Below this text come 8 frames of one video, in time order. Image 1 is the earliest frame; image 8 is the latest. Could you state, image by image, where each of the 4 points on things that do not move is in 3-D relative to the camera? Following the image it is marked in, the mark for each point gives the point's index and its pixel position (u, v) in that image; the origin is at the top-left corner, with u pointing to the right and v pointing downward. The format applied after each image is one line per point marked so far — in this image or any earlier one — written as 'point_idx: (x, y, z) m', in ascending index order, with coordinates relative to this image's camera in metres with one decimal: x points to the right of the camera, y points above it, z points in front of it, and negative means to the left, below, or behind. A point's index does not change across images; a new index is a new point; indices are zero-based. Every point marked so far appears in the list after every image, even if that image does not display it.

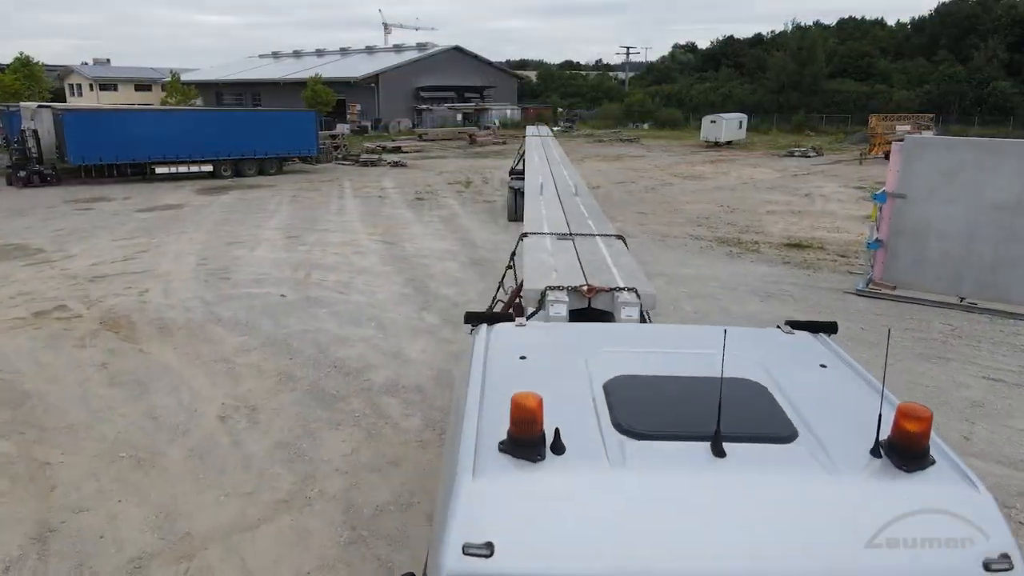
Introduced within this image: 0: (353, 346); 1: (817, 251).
0: (-1.9, -0.7, +8.5) m
1: (+5.9, +0.7, +14.1) m
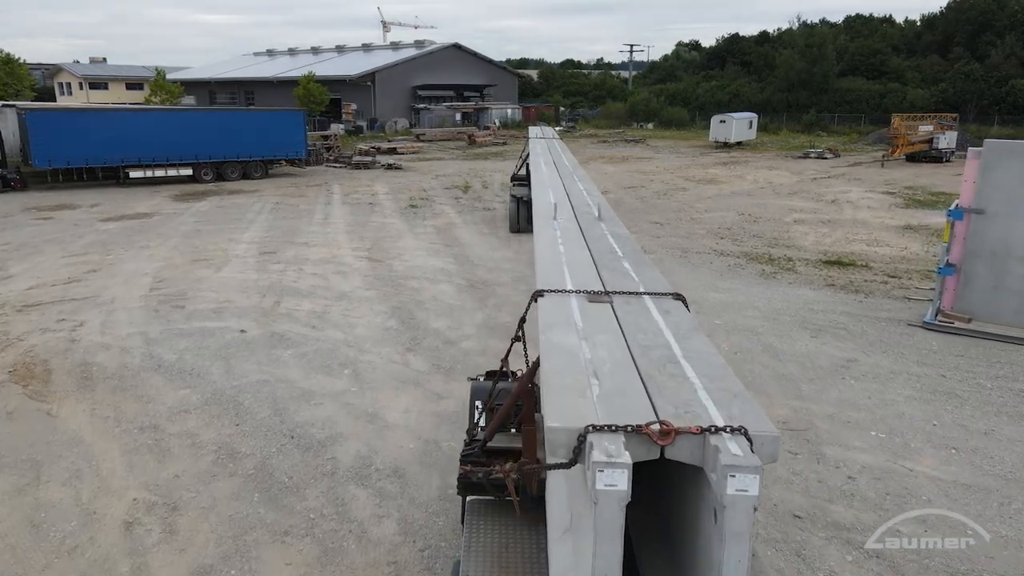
0: (-1.8, -1.1, +6.8) m
1: (+6.0, +0.3, +12.4) m
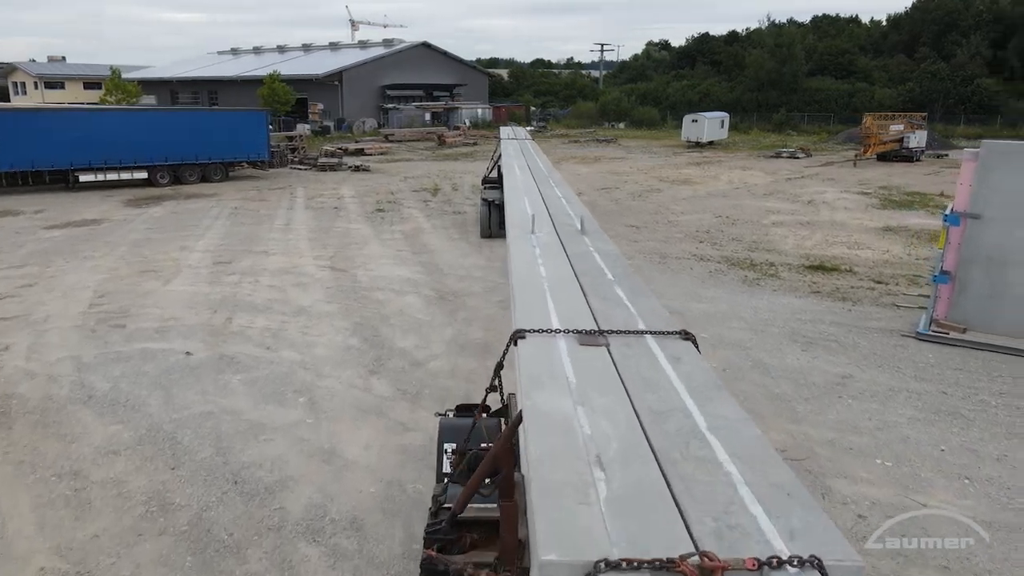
0: (-2.0, -1.3, +6.1) m
1: (+5.5, +0.2, +12.0) m
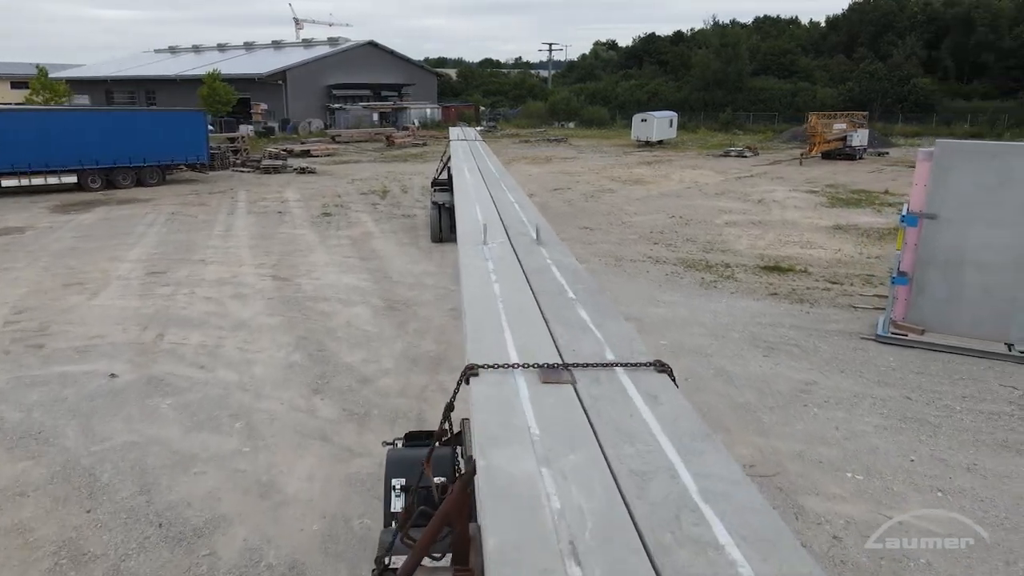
0: (-2.4, -1.4, +5.5) m
1: (+4.7, +0.2, +11.9) m
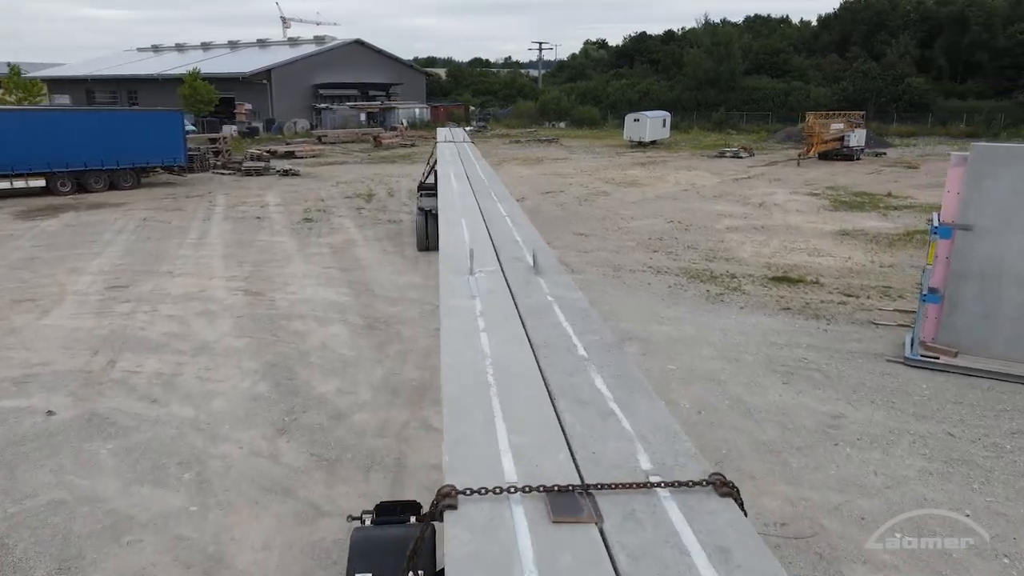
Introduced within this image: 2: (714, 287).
0: (-2.4, -1.6, +4.7) m
1: (+4.6, 0.0, +11.1) m
2: (+3.1, 0.0, +11.3) m
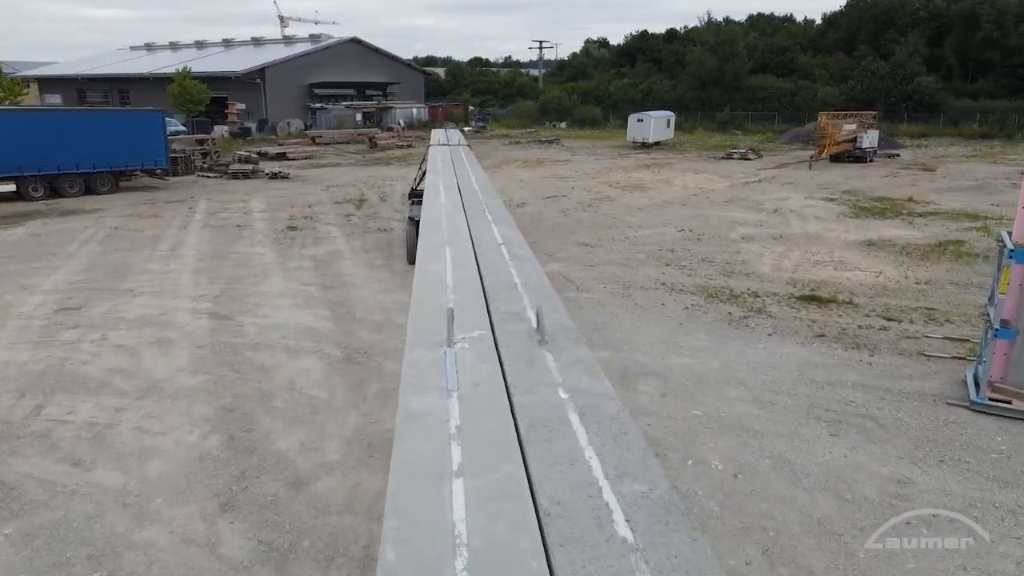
0: (-2.4, -1.9, +3.5) m
1: (+4.6, -0.3, +9.9) m
2: (+3.1, -0.3, +10.1) m
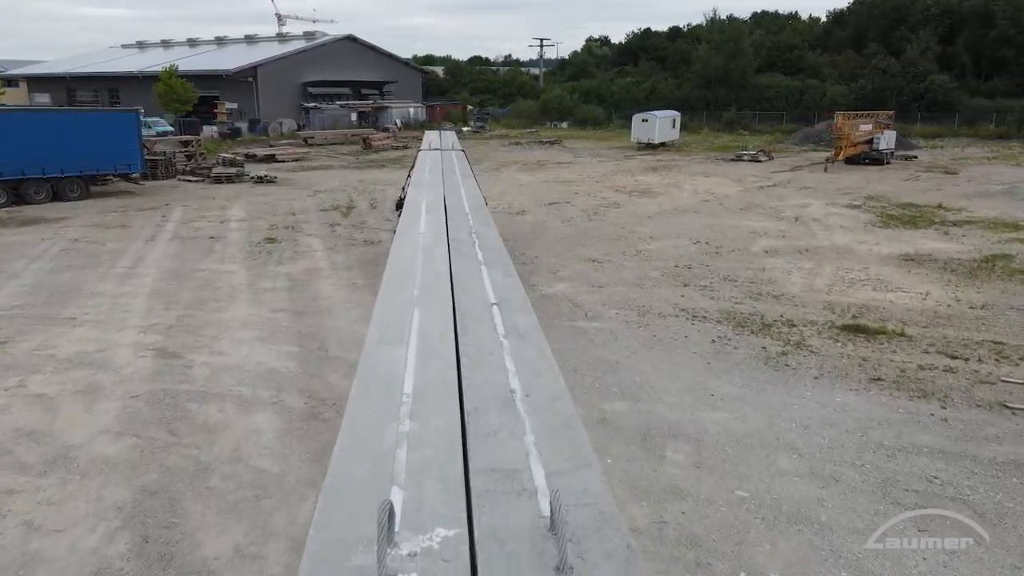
0: (-2.5, -2.3, +2.1) m
1: (+4.6, -0.7, +8.5) m
2: (+3.1, -0.6, +8.7) m
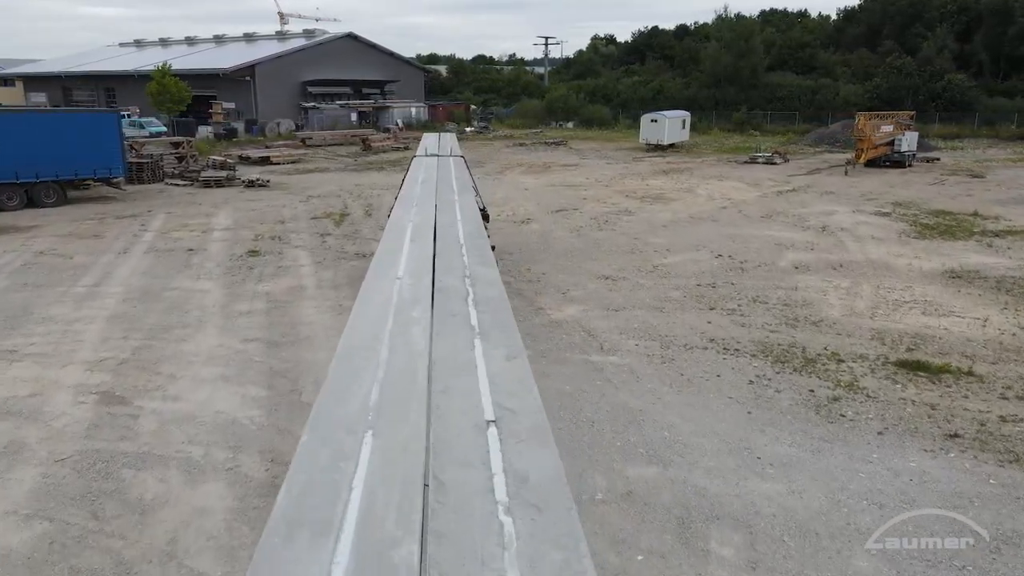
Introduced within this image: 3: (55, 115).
0: (-2.4, -2.6, +0.9) m
1: (+4.6, -1.0, +7.3) m
2: (+3.2, -1.0, +7.5) m
3: (-11.5, +3.9, +16.7) m
